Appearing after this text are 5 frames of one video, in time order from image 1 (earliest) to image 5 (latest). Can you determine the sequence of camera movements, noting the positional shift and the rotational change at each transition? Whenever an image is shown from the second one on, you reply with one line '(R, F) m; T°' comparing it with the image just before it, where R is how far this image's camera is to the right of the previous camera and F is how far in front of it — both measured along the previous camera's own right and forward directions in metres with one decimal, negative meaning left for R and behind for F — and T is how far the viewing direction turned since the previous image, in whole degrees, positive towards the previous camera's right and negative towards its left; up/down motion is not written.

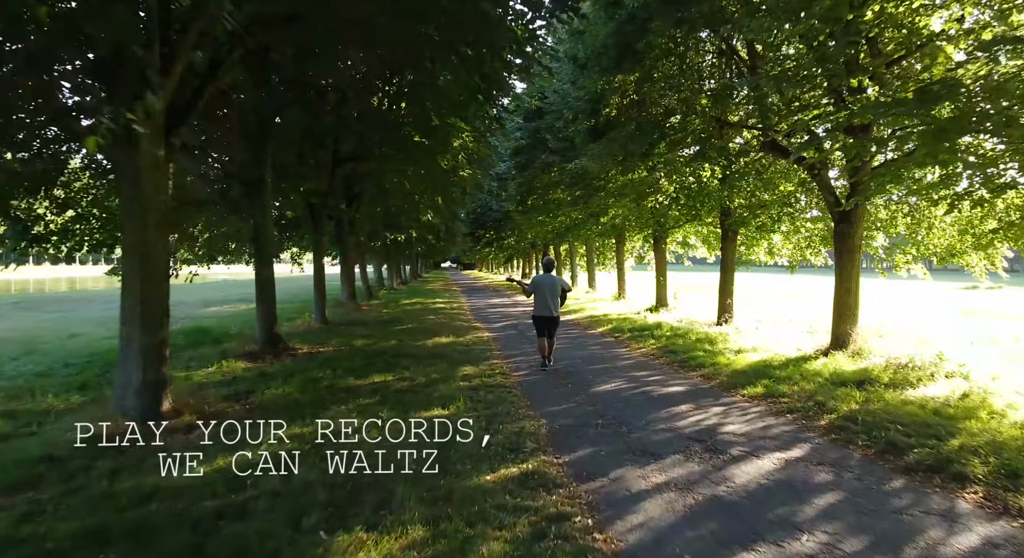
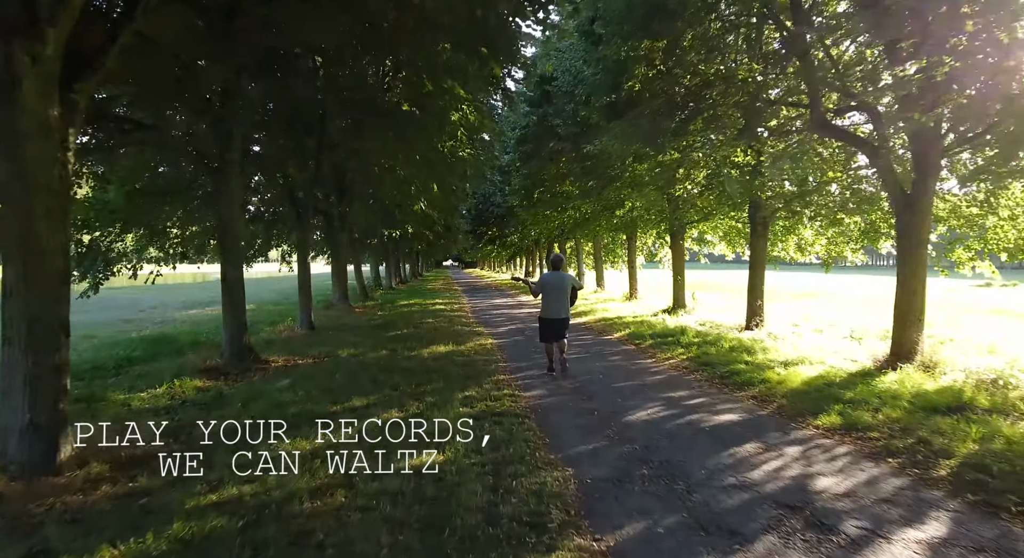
(-0.1, +1.6) m; 0°
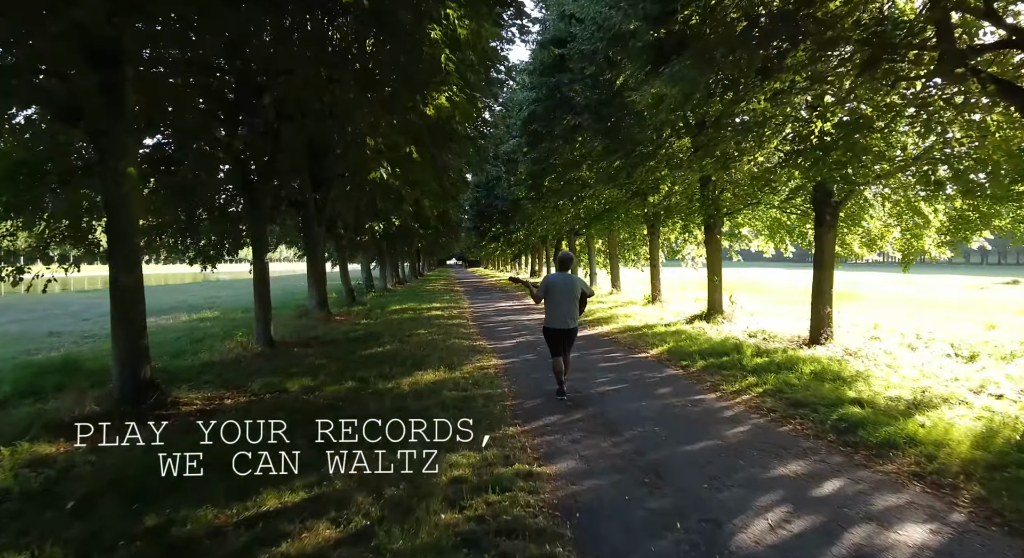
(-0.1, +2.8) m; 0°
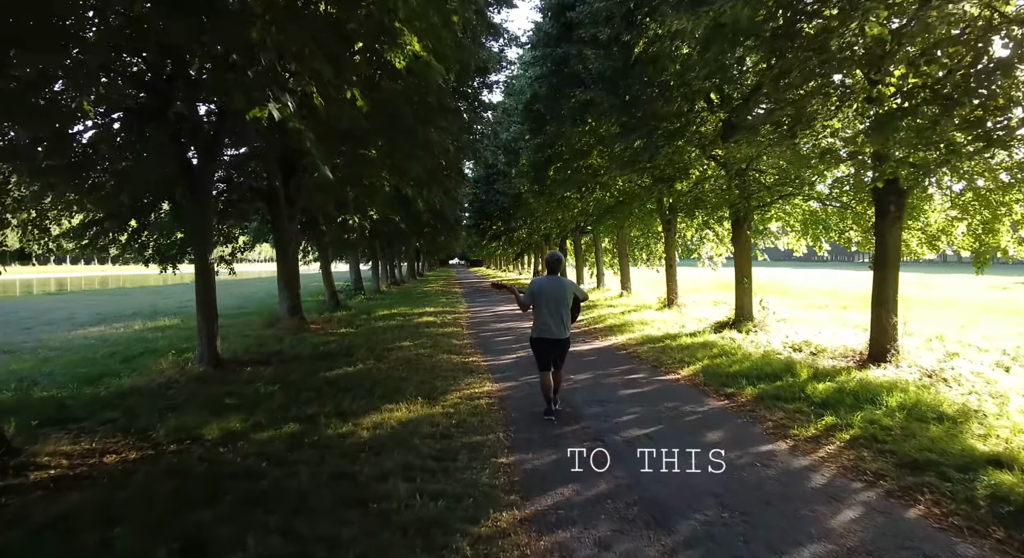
(+0.1, +2.0) m; 0°
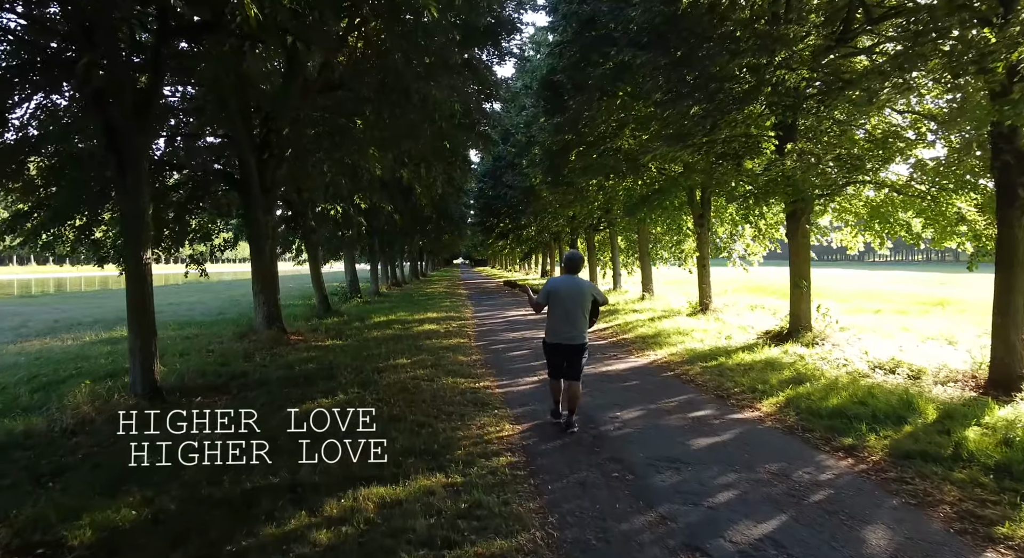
(-0.2, +2.1) m; 0°
